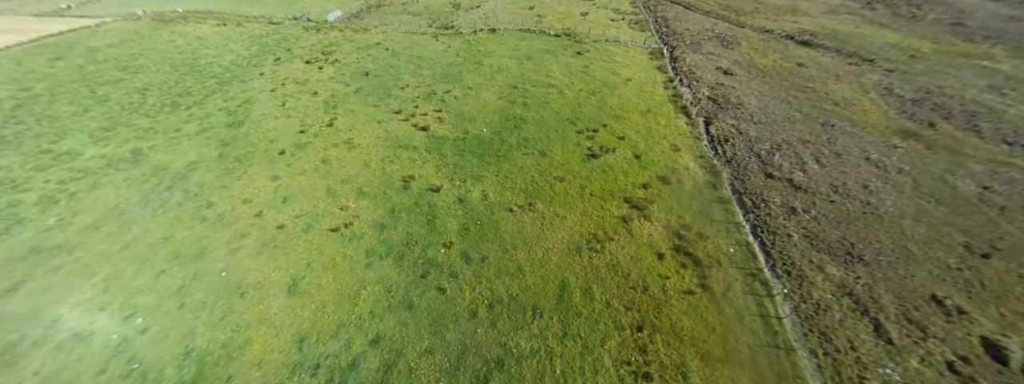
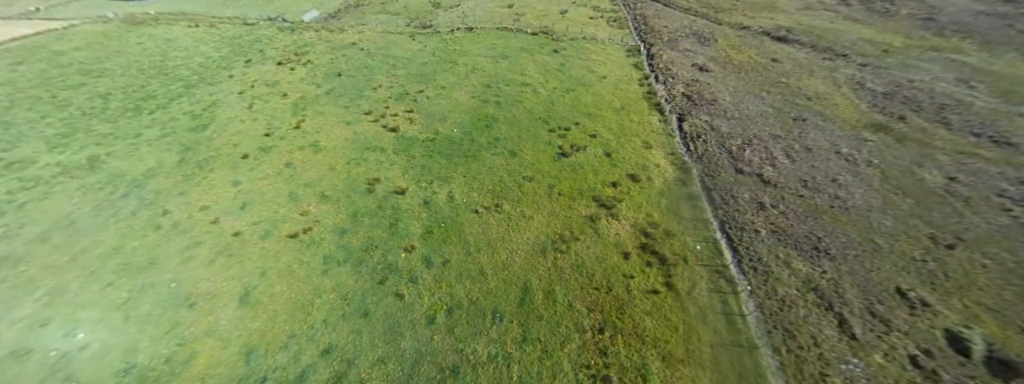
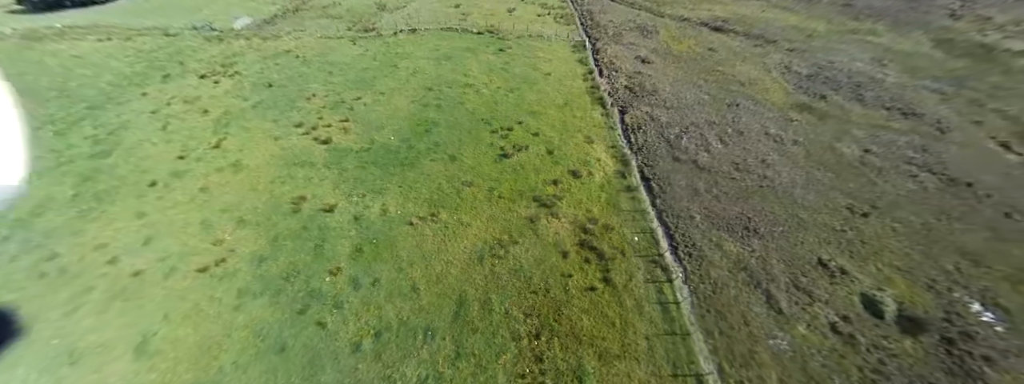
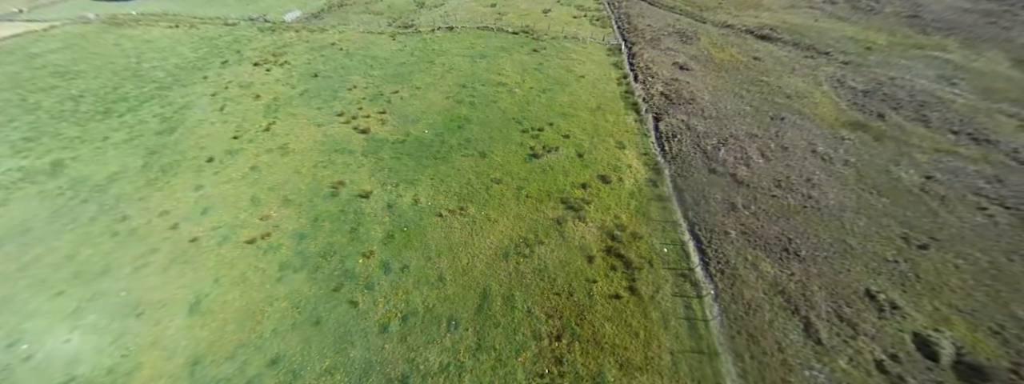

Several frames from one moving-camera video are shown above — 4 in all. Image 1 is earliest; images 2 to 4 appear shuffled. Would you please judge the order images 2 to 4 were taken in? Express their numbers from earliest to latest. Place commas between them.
2, 4, 3
